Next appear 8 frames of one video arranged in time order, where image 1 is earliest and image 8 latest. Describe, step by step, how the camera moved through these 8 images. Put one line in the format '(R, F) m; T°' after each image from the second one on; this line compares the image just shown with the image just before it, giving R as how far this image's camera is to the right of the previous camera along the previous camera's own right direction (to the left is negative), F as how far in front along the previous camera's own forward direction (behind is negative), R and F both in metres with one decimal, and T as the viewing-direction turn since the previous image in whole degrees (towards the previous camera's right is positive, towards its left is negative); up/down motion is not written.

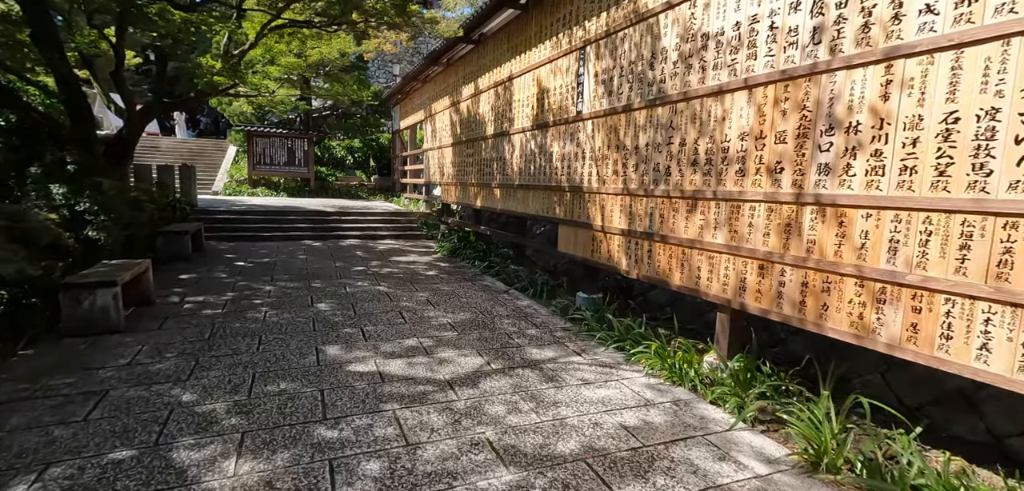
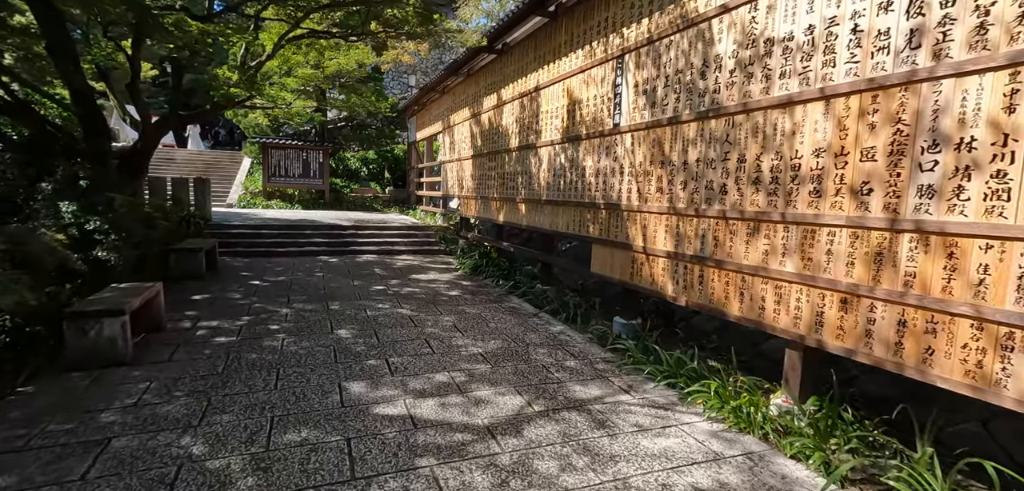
(-0.2, +0.3) m; -1°
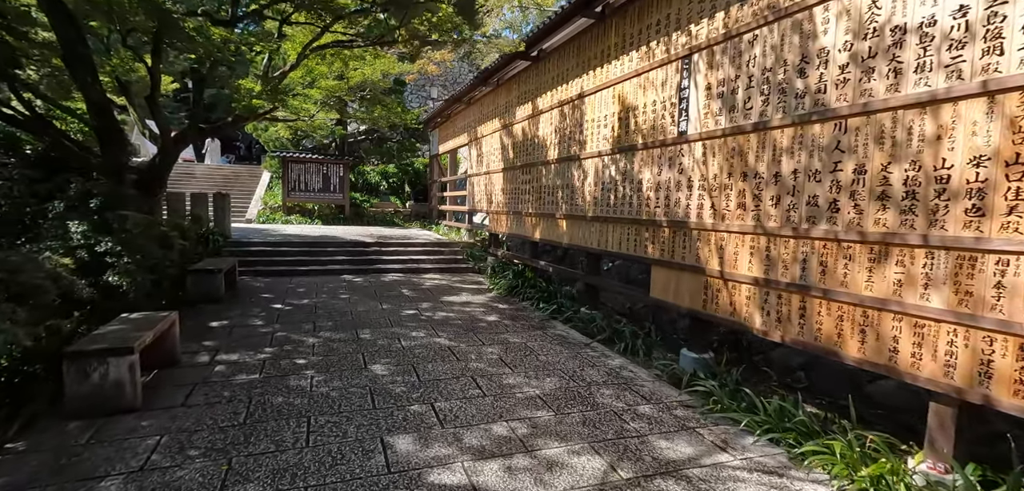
(-0.3, +0.5) m; -1°
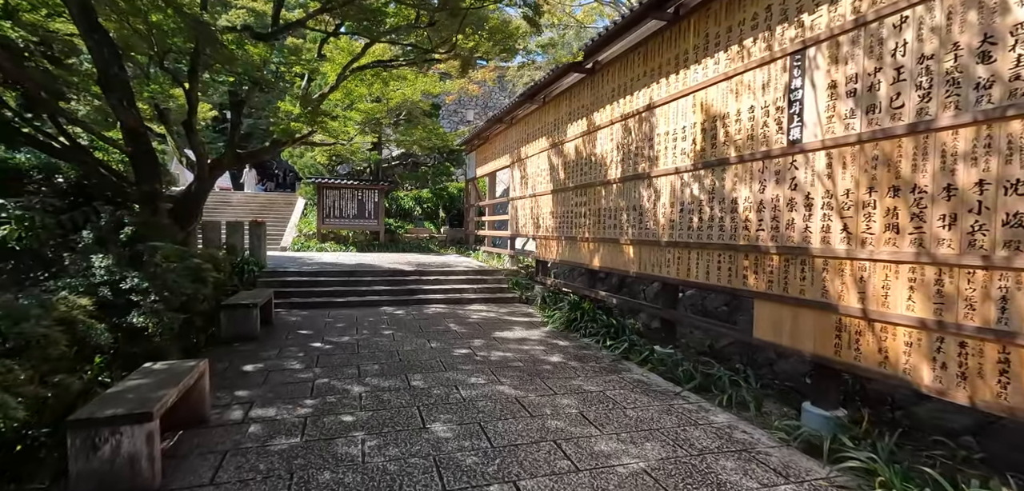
(-0.4, +0.6) m; -3°
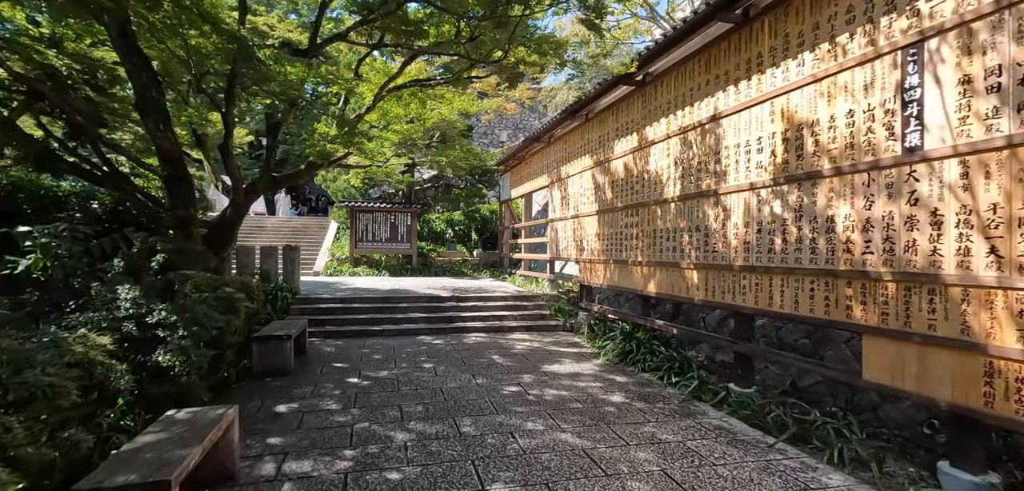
(-0.2, +0.4) m; -3°
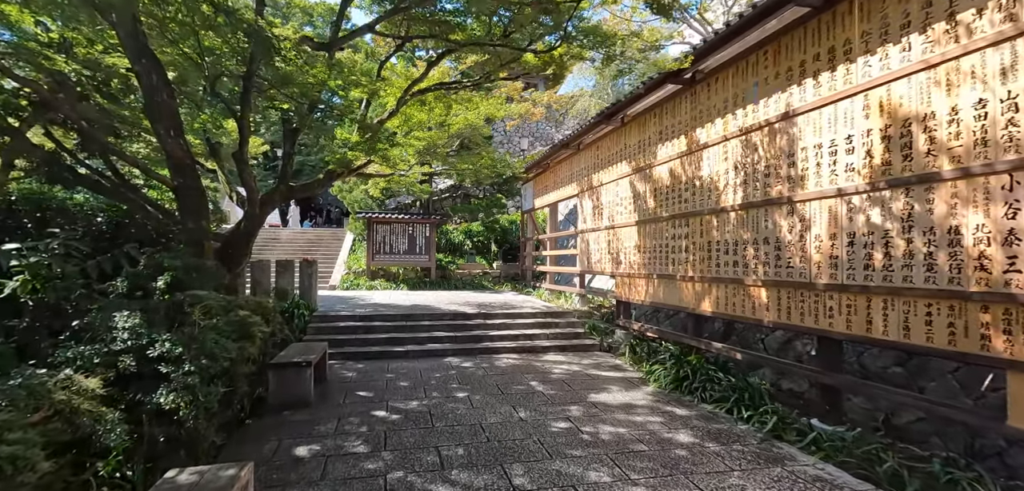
(-0.3, +0.5) m; -1°
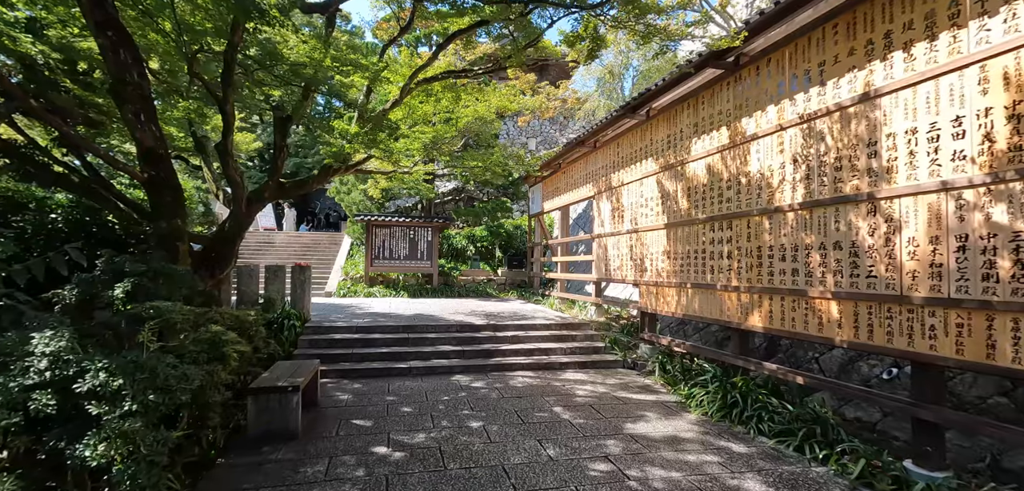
(-0.2, +0.7) m; 0°
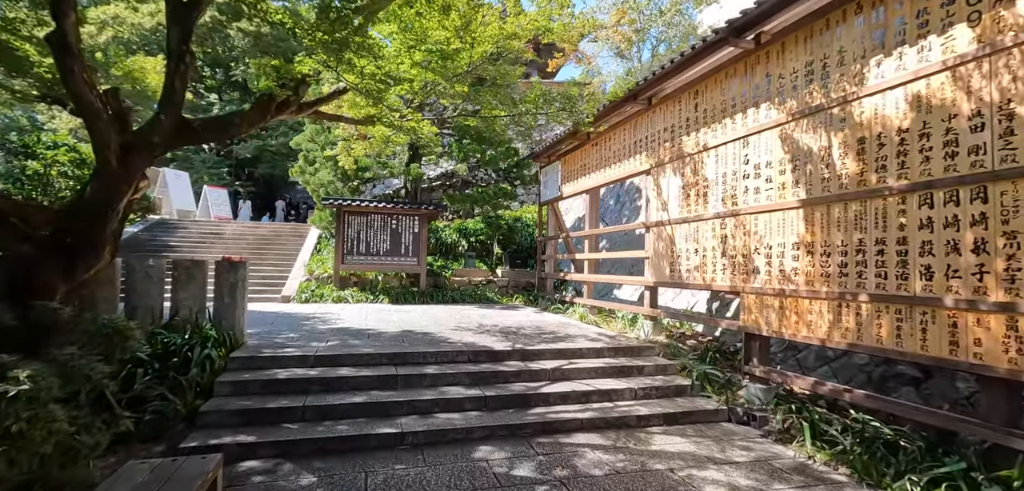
(-0.6, +2.2) m; +3°
